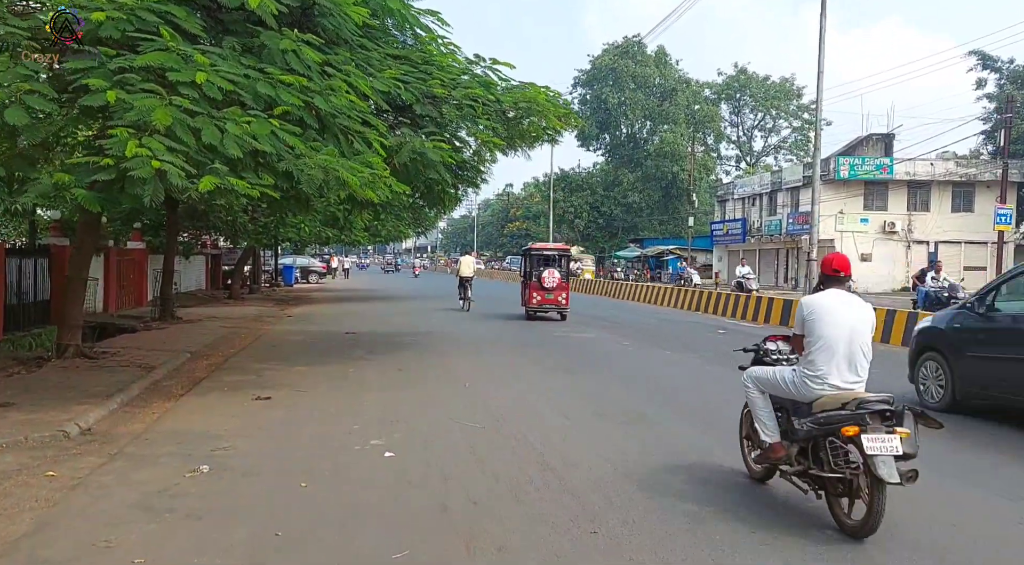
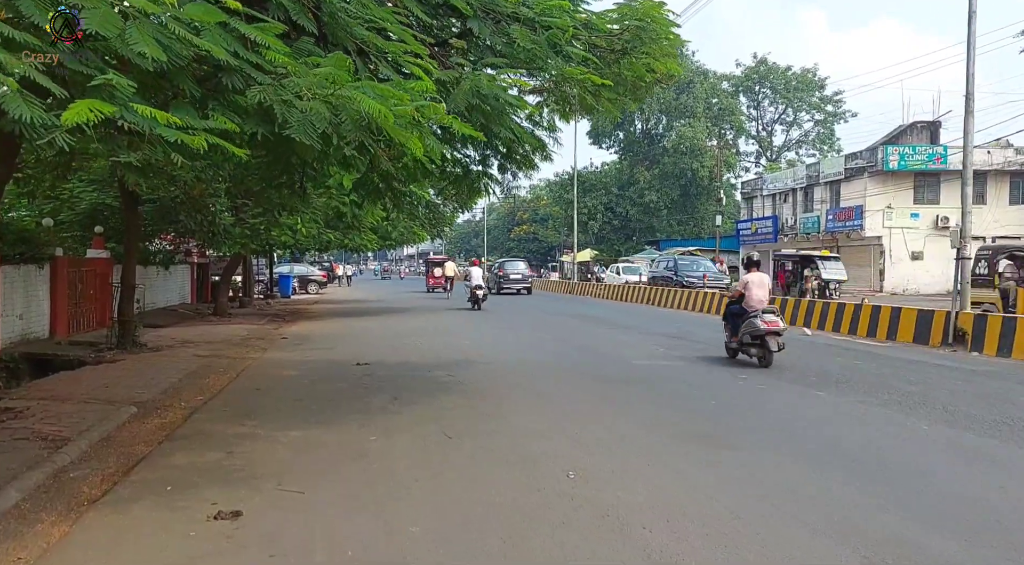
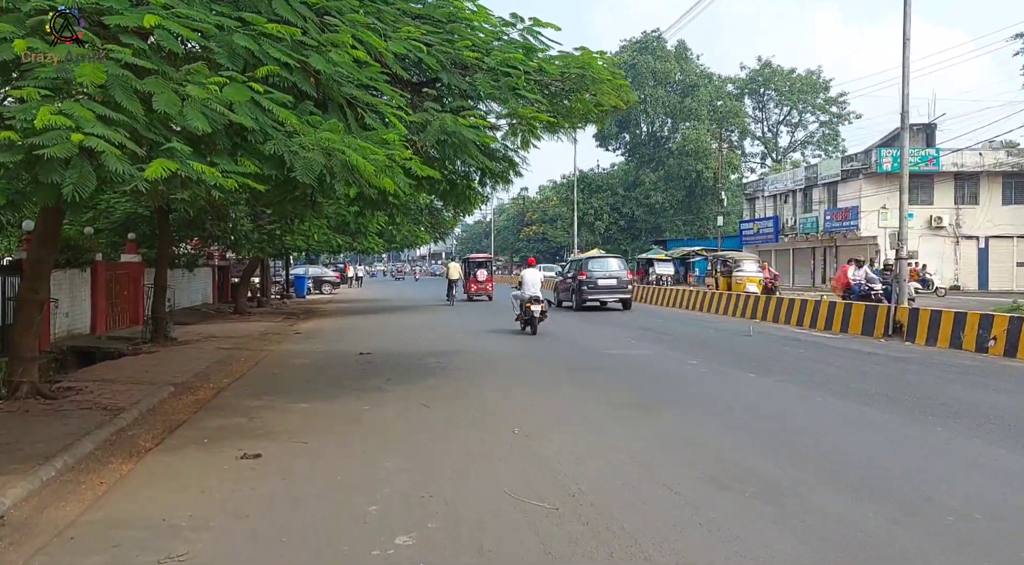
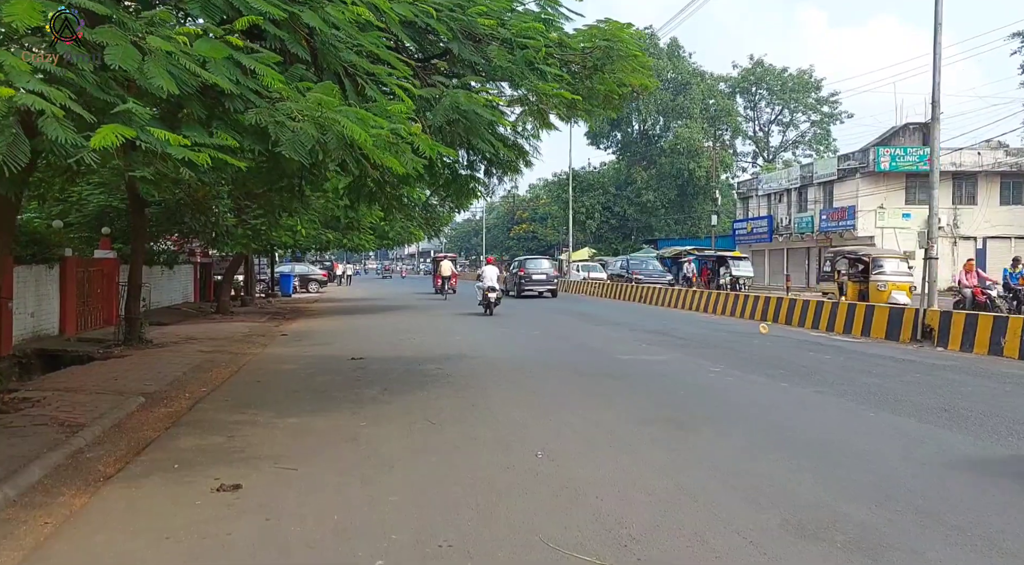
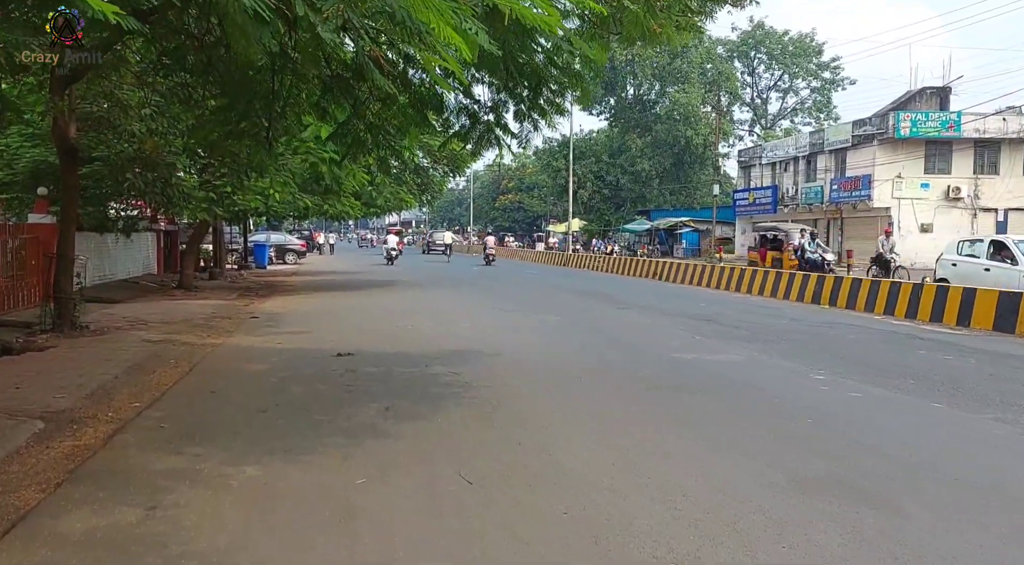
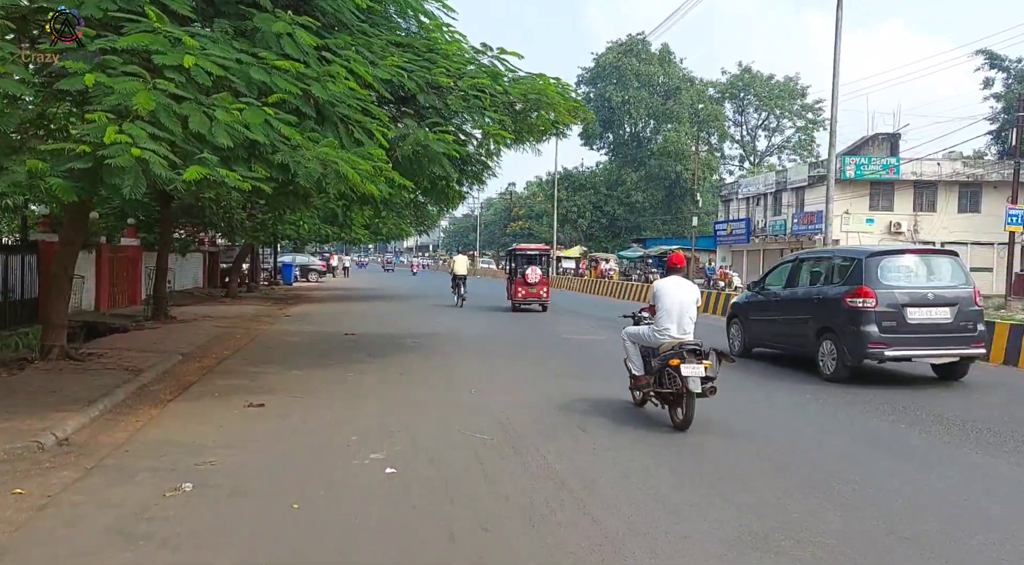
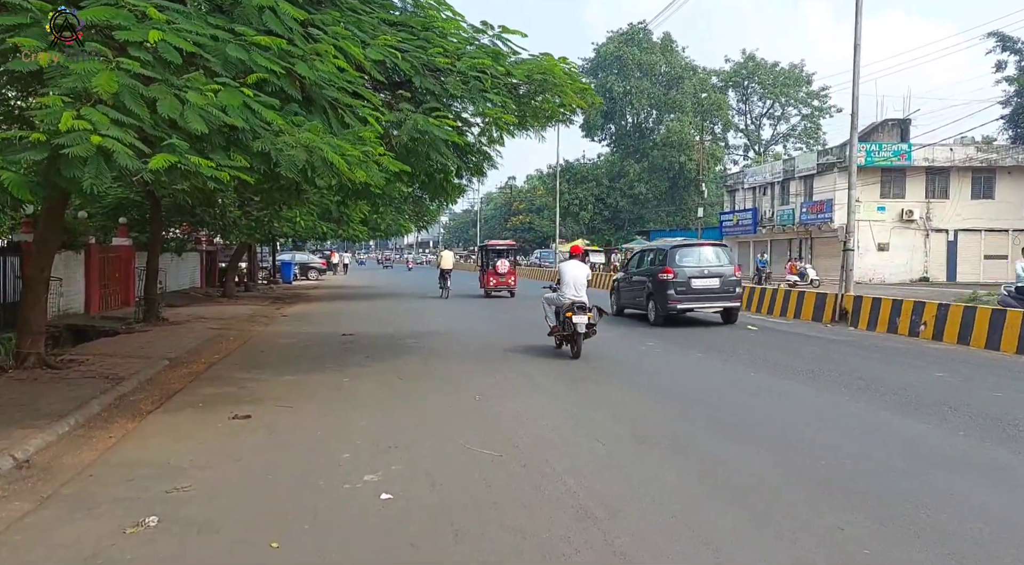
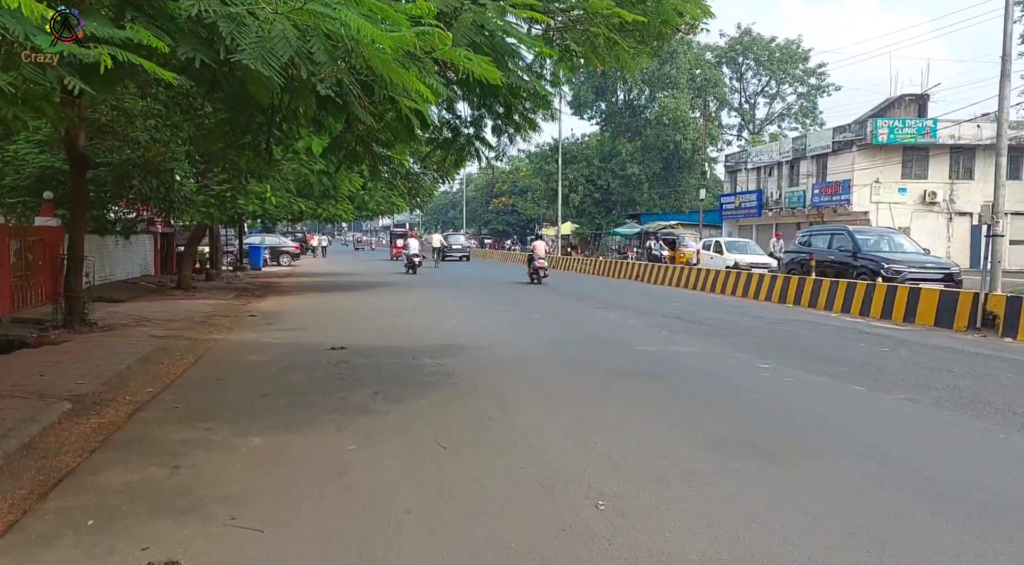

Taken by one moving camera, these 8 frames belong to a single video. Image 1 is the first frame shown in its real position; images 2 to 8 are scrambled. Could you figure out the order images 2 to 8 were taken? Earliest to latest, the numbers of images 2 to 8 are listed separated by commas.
6, 7, 3, 4, 2, 8, 5
